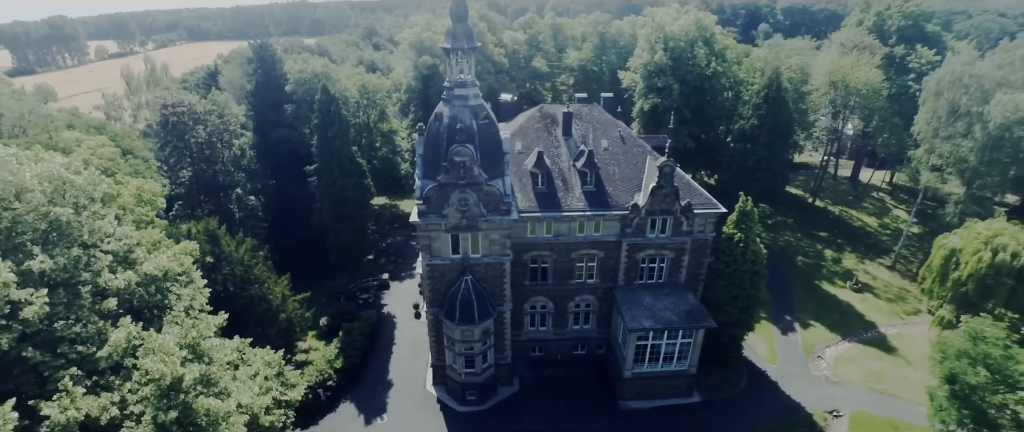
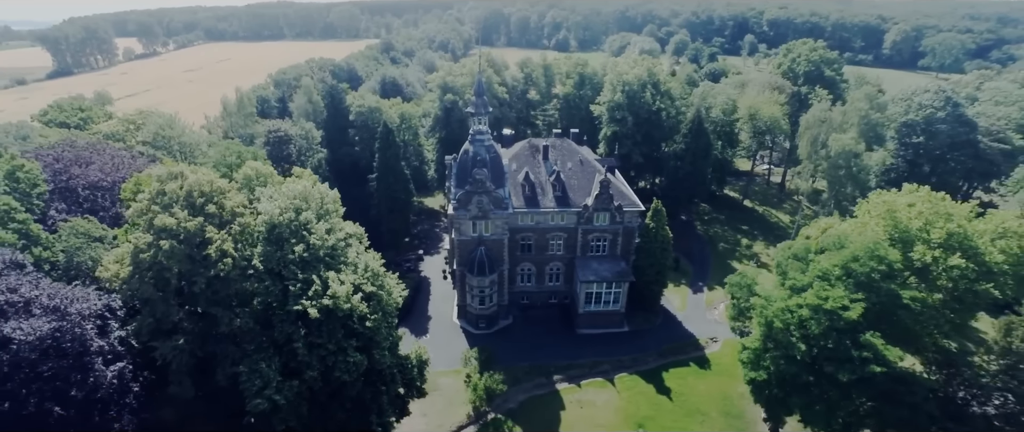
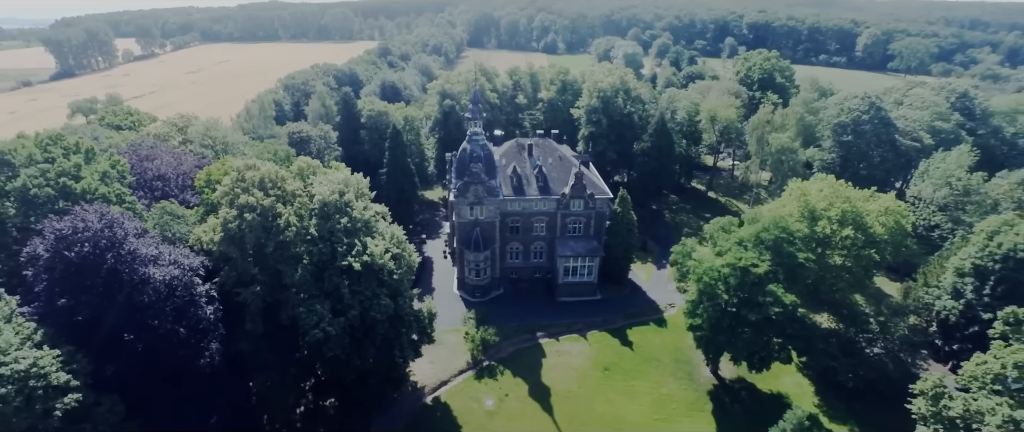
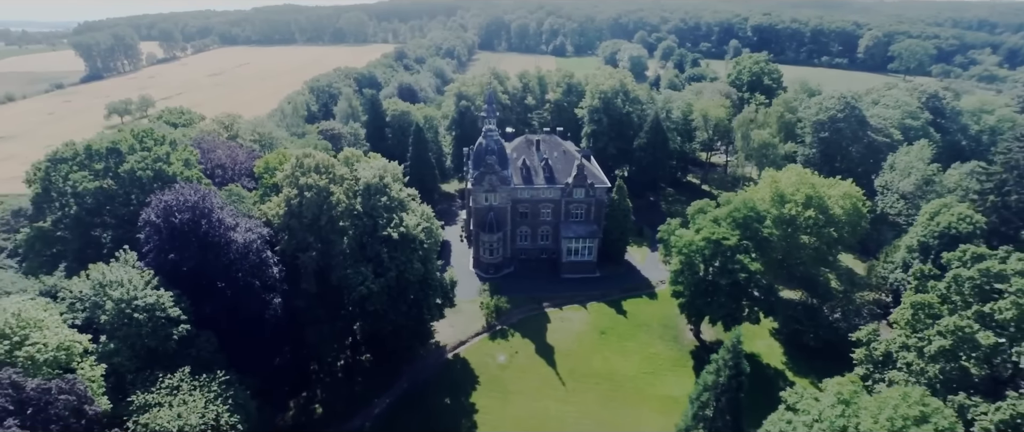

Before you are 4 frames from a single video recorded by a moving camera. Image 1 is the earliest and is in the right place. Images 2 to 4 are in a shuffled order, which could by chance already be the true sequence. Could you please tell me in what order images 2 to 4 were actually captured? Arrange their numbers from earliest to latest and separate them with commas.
2, 3, 4
